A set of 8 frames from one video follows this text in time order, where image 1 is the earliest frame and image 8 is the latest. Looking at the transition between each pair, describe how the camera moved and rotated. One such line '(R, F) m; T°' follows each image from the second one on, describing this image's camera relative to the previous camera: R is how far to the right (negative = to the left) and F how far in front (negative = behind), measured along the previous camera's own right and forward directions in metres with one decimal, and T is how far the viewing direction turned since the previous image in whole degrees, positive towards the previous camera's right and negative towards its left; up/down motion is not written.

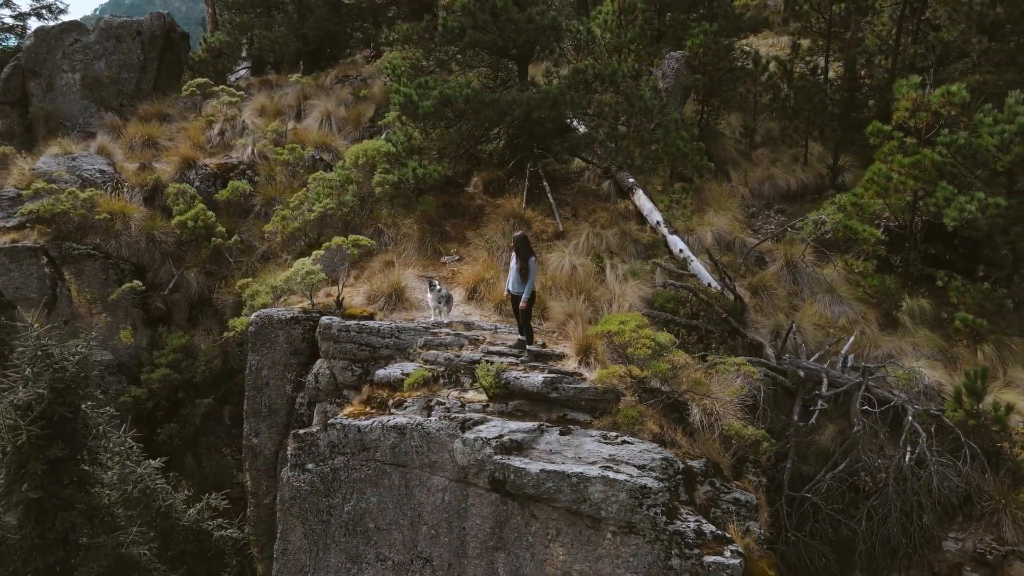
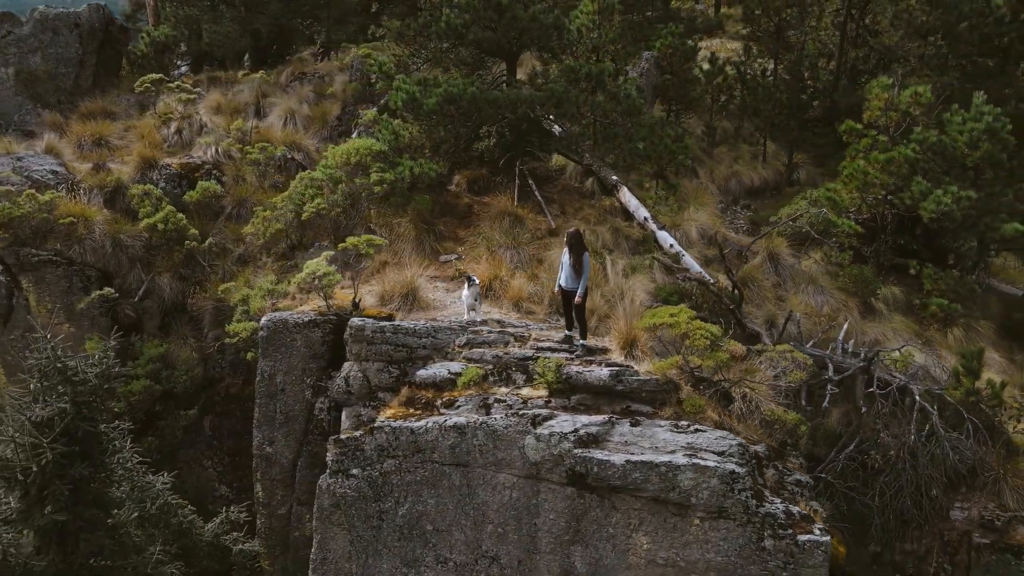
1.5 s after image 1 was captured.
(-0.9, 0.0) m; +7°
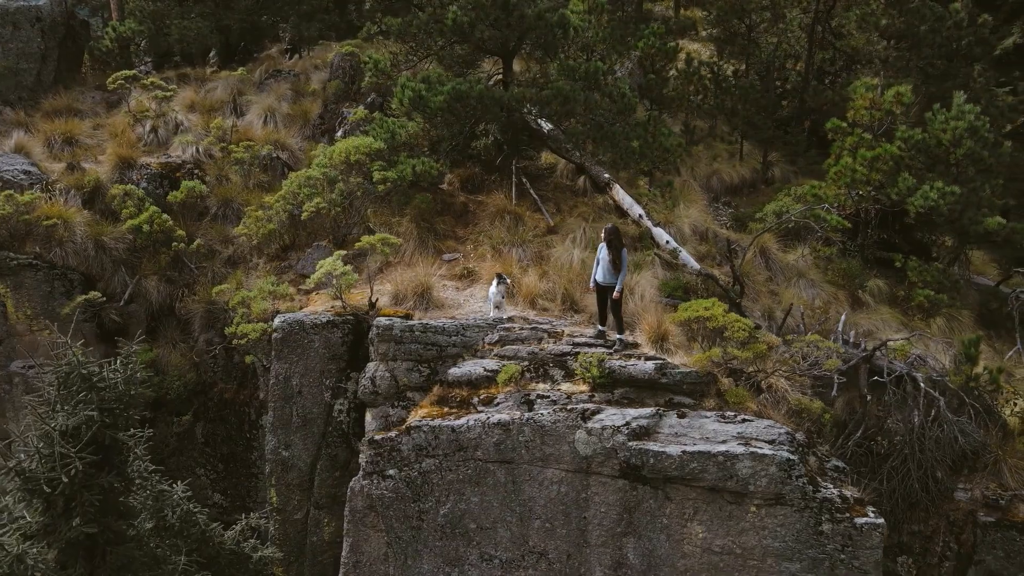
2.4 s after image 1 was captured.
(-0.6, 0.0) m; +4°
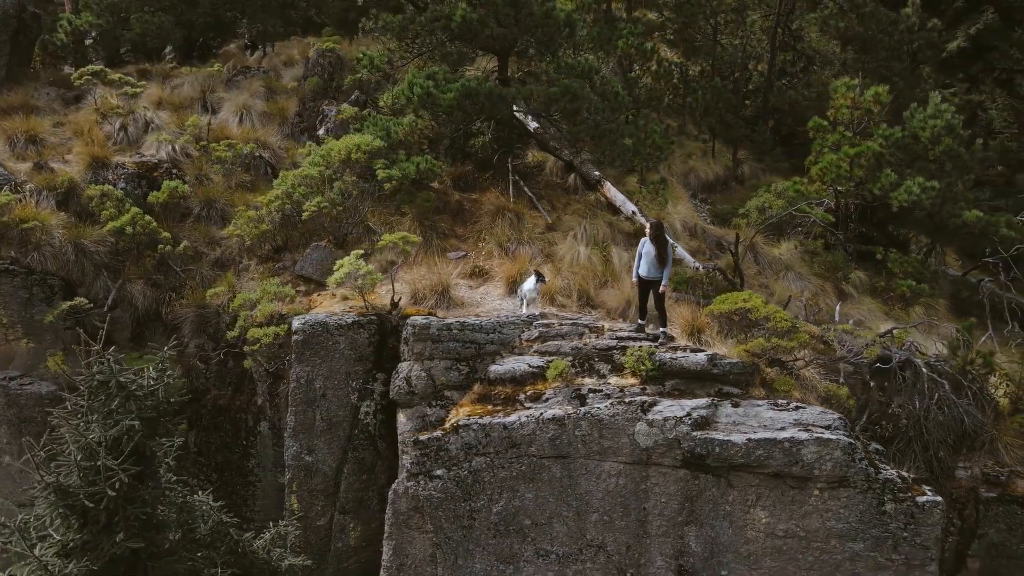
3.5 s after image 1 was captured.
(-0.8, 0.0) m; +5°
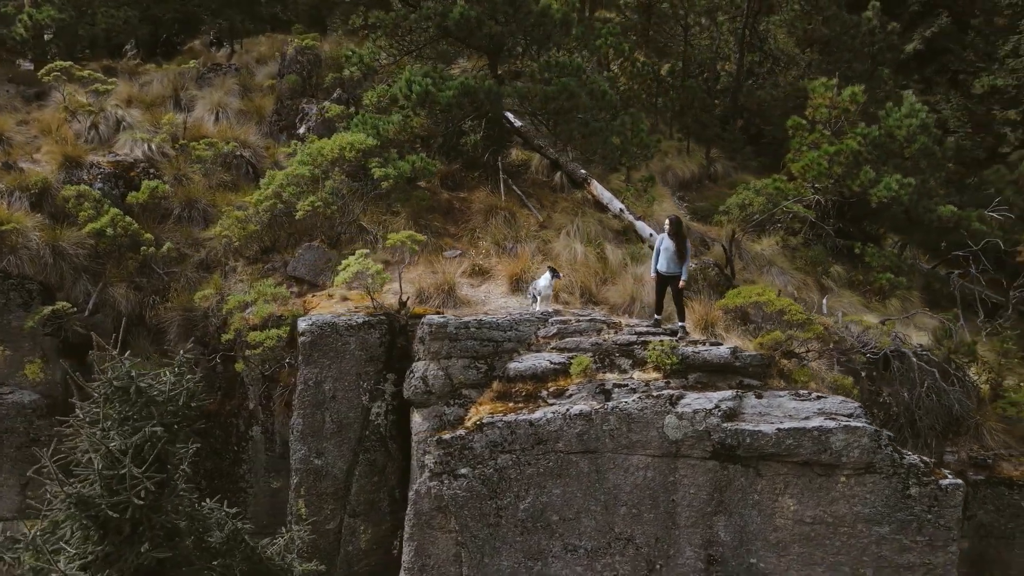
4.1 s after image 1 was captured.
(-0.5, 0.0) m; +4°
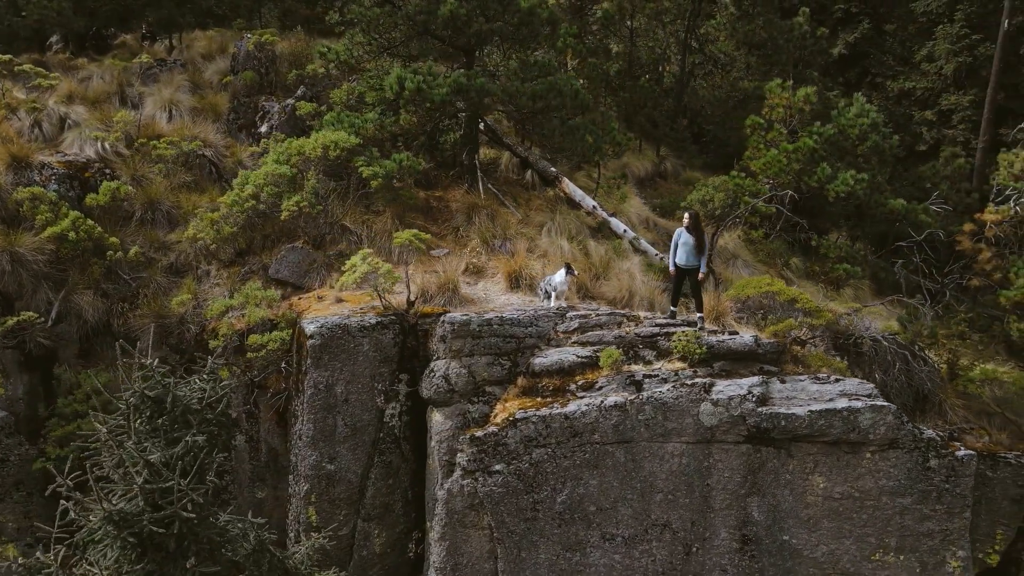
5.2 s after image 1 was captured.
(-0.8, 0.0) m; +7°
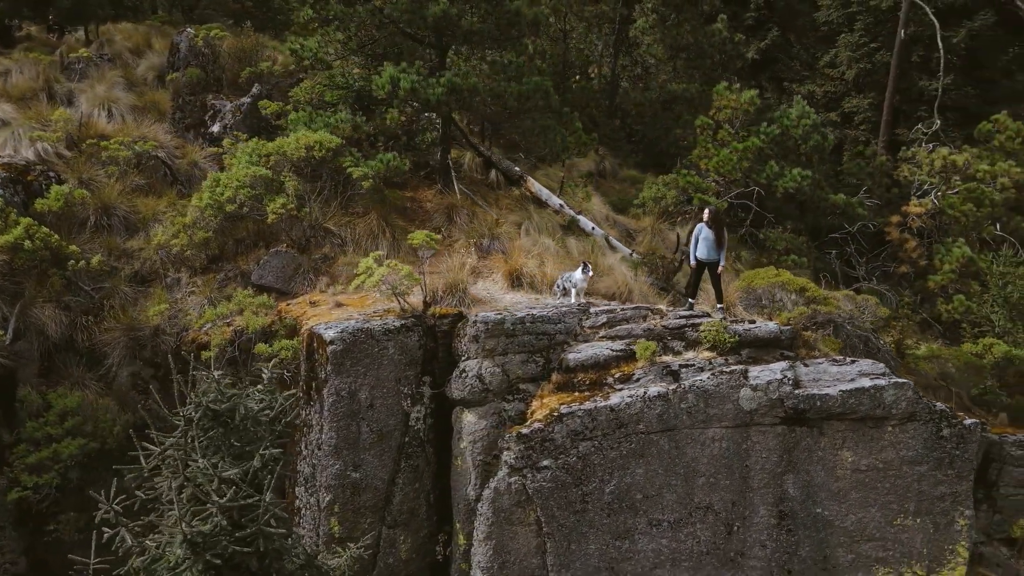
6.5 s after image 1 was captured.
(-1.0, 0.0) m; +9°
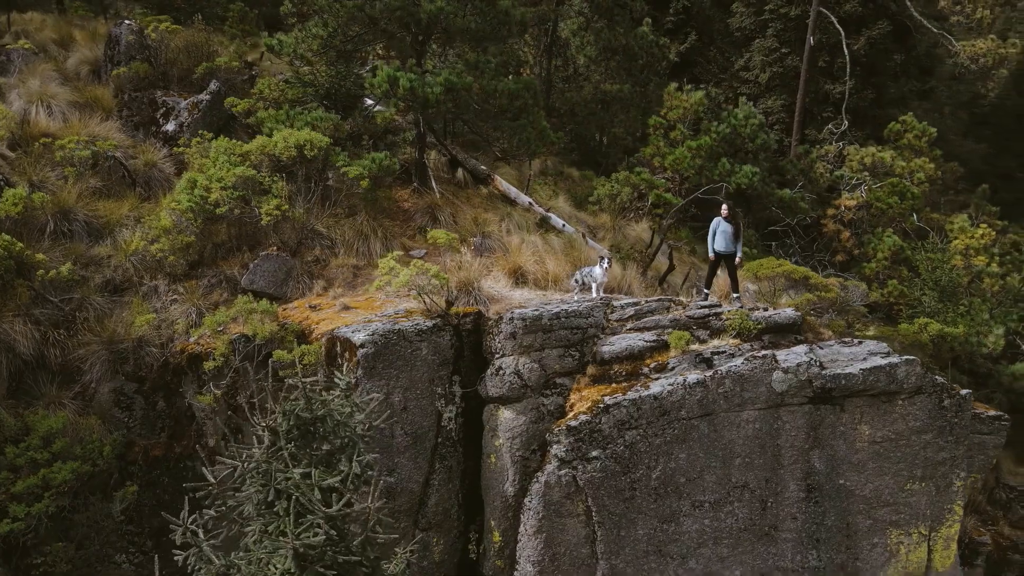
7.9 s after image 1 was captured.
(-1.1, 0.0) m; +9°
